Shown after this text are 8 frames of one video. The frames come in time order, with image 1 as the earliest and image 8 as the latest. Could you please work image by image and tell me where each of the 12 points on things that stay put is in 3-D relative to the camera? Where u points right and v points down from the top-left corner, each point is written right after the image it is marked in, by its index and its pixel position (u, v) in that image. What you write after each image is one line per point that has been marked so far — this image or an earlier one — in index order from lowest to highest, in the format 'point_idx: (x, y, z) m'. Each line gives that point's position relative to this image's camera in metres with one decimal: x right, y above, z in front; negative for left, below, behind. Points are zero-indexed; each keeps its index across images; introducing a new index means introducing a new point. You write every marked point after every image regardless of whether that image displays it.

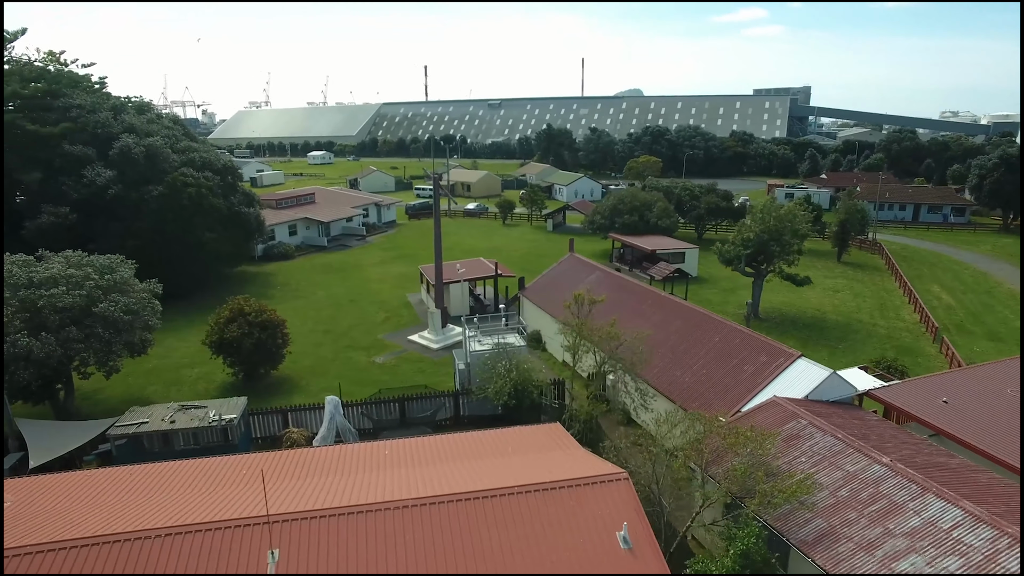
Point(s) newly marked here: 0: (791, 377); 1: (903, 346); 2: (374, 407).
0: (+5.1, -1.7, +11.1) m
1: (+12.0, -1.8, +18.6) m
2: (-3.1, -2.7, +13.8) m
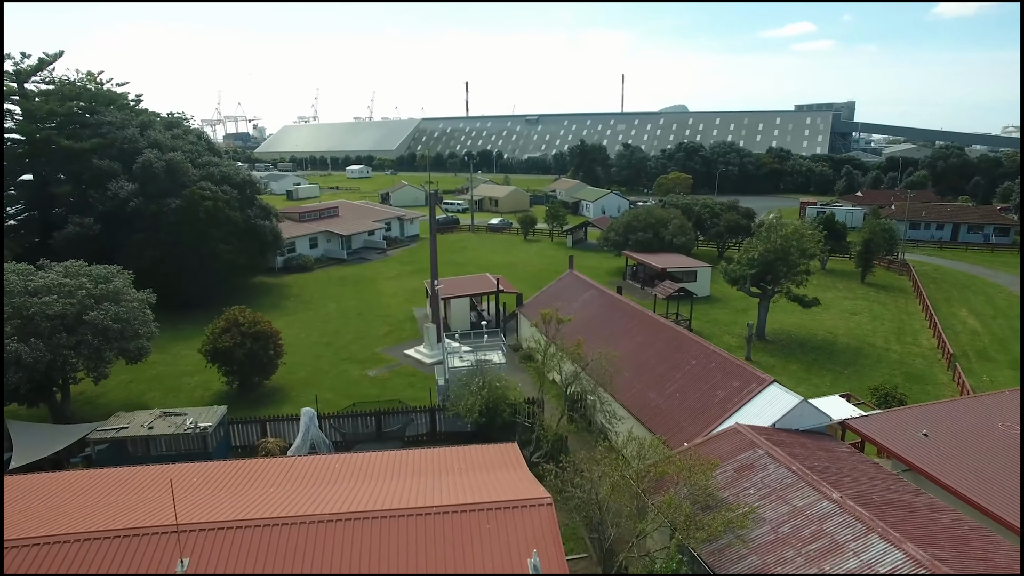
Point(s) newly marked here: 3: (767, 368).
0: (+4.4, -2.1, +10.7) m
1: (+11.8, -2.5, +17.7) m
2: (-3.7, -3.0, +13.8) m
3: (+7.8, -2.5, +18.3) m
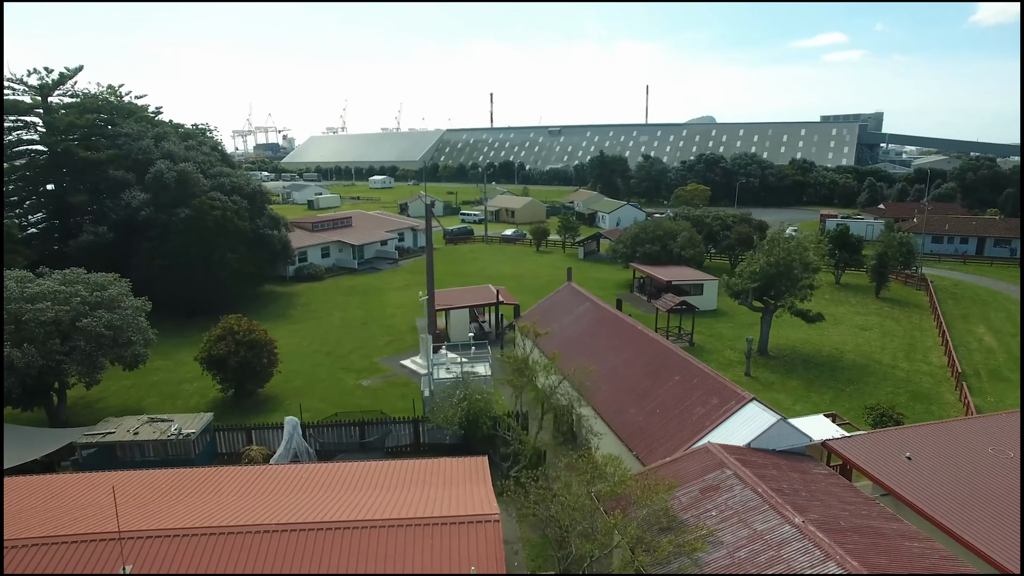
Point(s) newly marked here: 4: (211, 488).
0: (+3.9, -2.4, +10.4) m
1: (+11.5, -3.0, +17.1) m
2: (-4.1, -3.3, +13.9) m
3: (+7.5, -2.9, +17.9) m
4: (-4.9, -3.2, +9.8) m
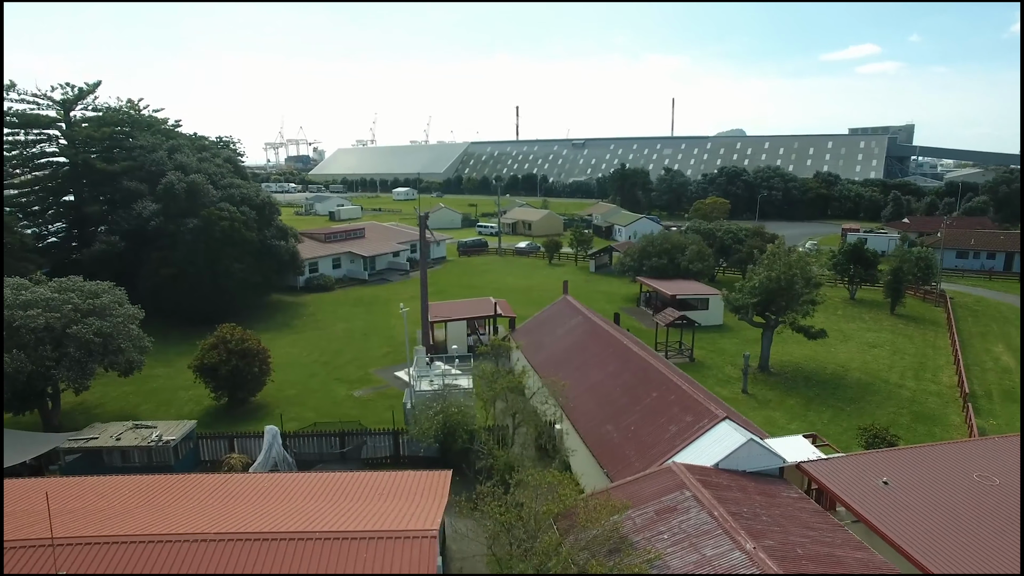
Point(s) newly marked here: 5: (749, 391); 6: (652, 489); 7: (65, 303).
0: (+3.3, -2.6, +10.0) m
1: (+11.2, -3.4, +16.4) m
2: (-4.5, -3.5, +13.9) m
3: (+7.2, -3.3, +17.4) m
4: (-5.5, -3.3, +9.8) m
5: (+7.2, -3.1, +18.3) m
6: (+2.1, -3.0, +8.9) m
7: (-10.8, -0.4, +14.5) m
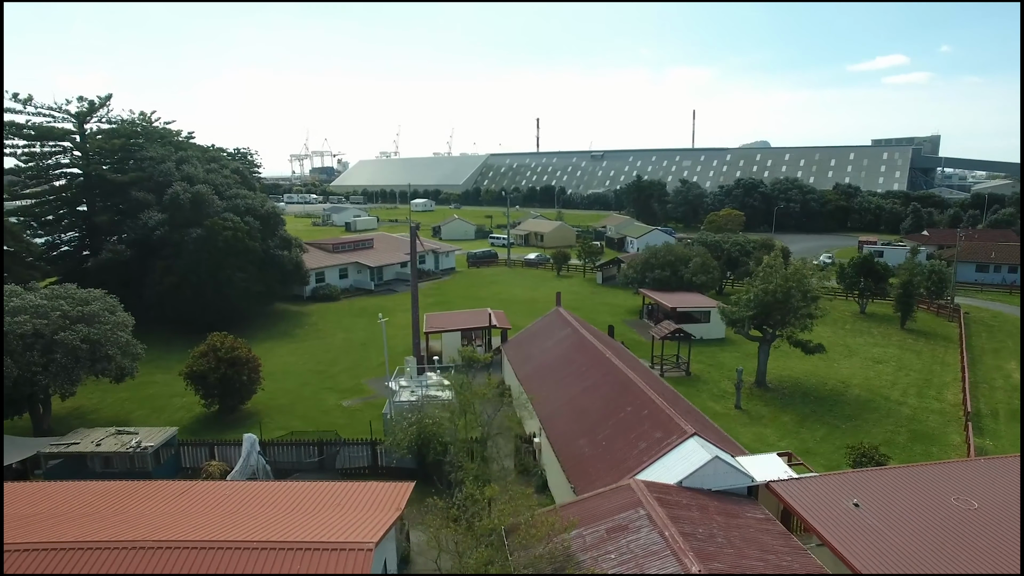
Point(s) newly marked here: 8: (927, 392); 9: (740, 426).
0: (+2.6, -2.8, +9.8) m
1: (+10.7, -3.8, +15.8) m
2: (-5.1, -3.7, +13.8) m
3: (+6.9, -3.7, +17.0) m
4: (-6.2, -3.5, +9.8) m
5: (+6.9, -3.5, +17.9) m
6: (+1.4, -3.1, +8.7) m
7: (-11.3, -0.5, +14.8) m
8: (+12.9, -3.2, +18.7) m
9: (+6.2, -3.8, +16.4) m
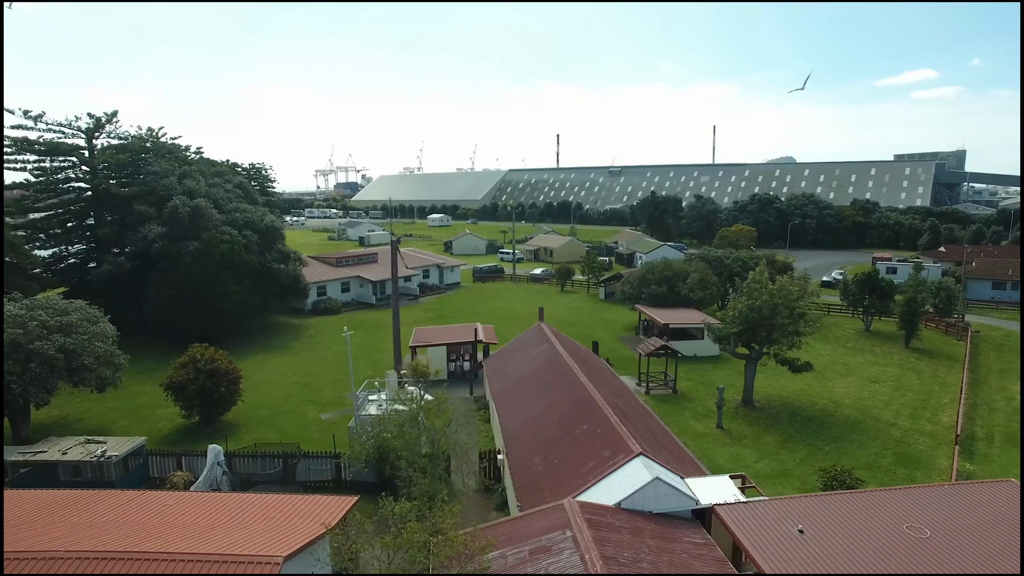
0: (+1.6, -3.0, +9.5) m
1: (+10.0, -4.2, +15.2) m
2: (-5.9, -4.0, +13.8) m
3: (+6.1, -4.1, +16.5) m
4: (-7.1, -3.6, +9.8) m
5: (+6.2, -4.0, +17.4) m
6: (+0.4, -3.3, +8.4) m
7: (-12.0, -0.8, +15.1) m
8: (+12.2, -3.7, +18.0) m
9: (+5.5, -4.2, +16.0) m
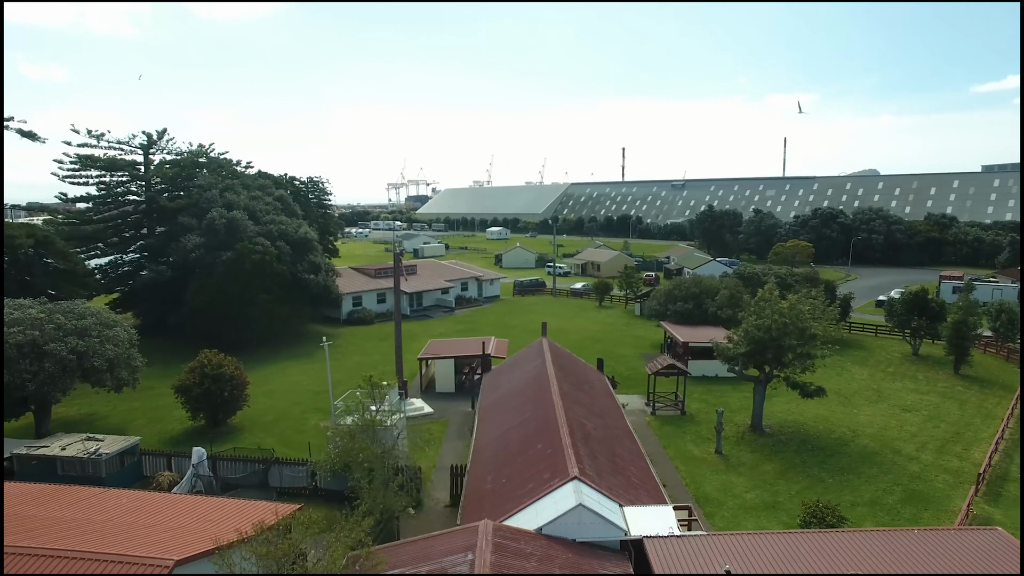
0: (+0.5, -3.3, +9.1) m
1: (+9.4, -4.7, +13.8) m
2: (-6.5, -4.2, +14.2) m
3: (+5.7, -4.6, +15.5) m
4: (-8.2, -3.7, +10.4) m
5: (+5.9, -4.5, +16.5) m
6: (-0.9, -3.5, +8.2) m
7: (-12.4, -0.9, +16.2) m
8: (+11.9, -4.3, +16.4) m
9: (+5.0, -4.6, +15.1) m
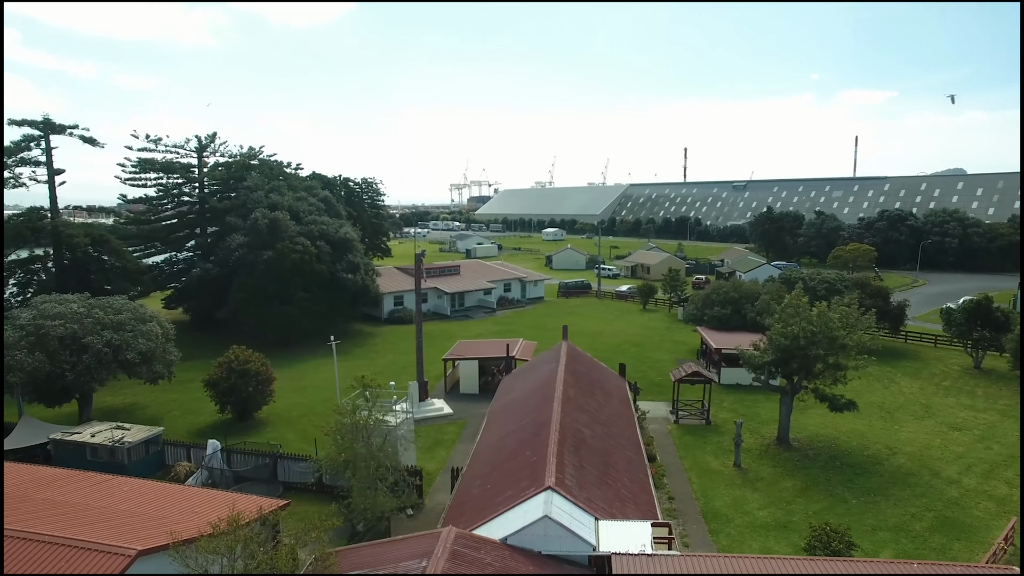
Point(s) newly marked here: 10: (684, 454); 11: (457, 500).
0: (0.0, -3.3, +8.9) m
1: (+9.3, -4.9, +12.6) m
2: (-6.4, -4.2, +14.6) m
3: (+5.9, -4.7, +14.7) m
4: (-8.5, -3.7, +11.0) m
5: (+6.1, -4.6, +15.6) m
6: (-1.4, -3.6, +8.1) m
7: (-12.1, -0.8, +17.2) m
8: (+12.1, -4.6, +14.9) m
9: (+5.1, -4.8, +14.4) m
10: (+4.7, -4.5, +16.4) m
11: (-1.0, -3.8, +11.0) m
